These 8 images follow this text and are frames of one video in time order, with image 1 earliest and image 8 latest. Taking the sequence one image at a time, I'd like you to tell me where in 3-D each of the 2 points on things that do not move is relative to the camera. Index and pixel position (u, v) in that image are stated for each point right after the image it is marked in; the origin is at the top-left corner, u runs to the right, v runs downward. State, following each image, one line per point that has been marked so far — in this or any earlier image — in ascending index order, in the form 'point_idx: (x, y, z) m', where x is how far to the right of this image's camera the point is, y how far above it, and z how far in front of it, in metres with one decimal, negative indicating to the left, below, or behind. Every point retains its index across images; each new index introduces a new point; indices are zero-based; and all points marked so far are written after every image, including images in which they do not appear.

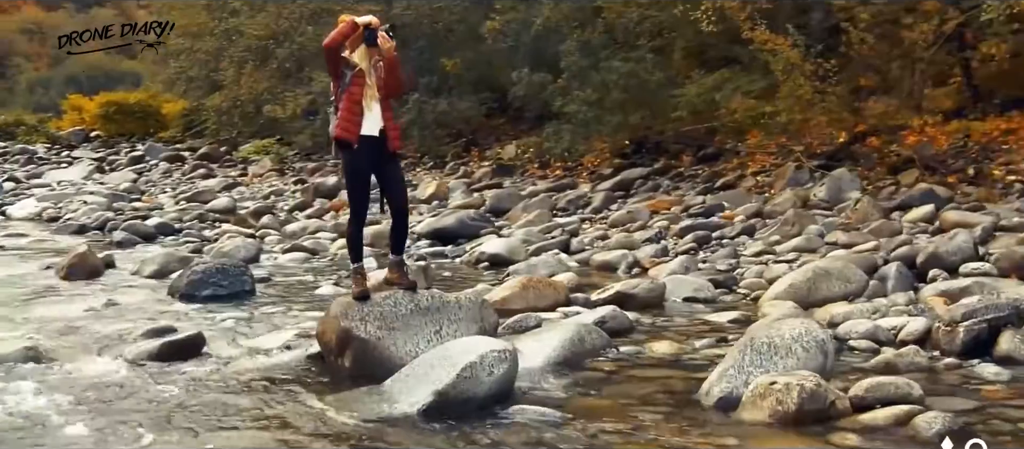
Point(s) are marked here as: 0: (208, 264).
0: (-1.3, -0.1, +5.6) m
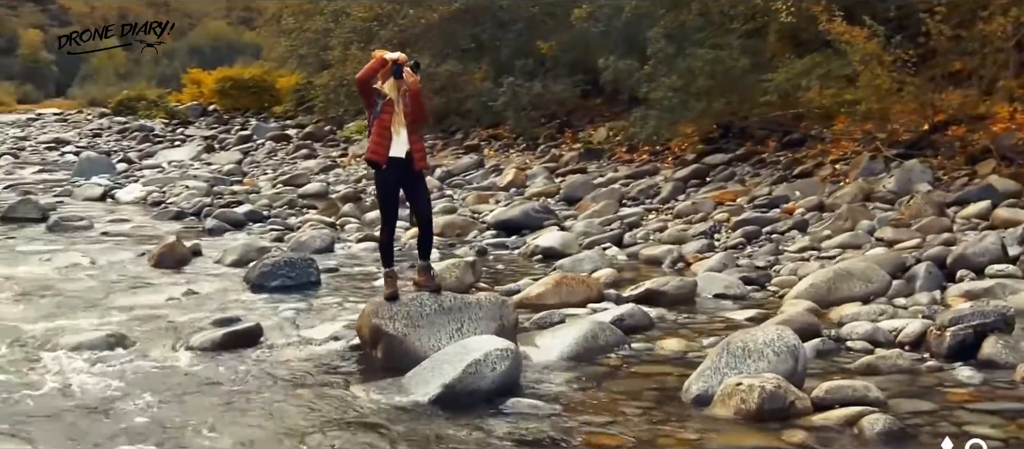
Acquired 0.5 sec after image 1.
0: (-1.1, -0.1, +6.2) m
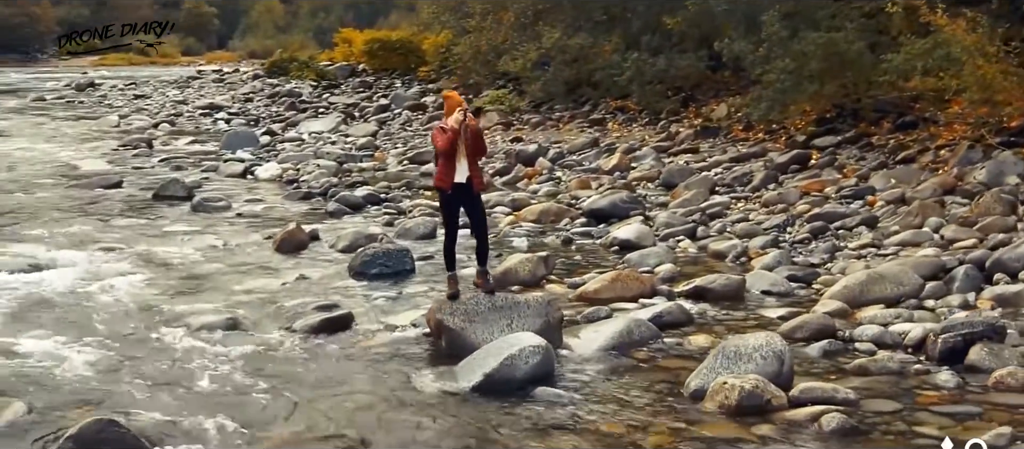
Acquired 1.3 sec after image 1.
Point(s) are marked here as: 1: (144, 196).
0: (-0.7, -0.1, +7.2) m
1: (-2.6, +0.2, +9.1) m
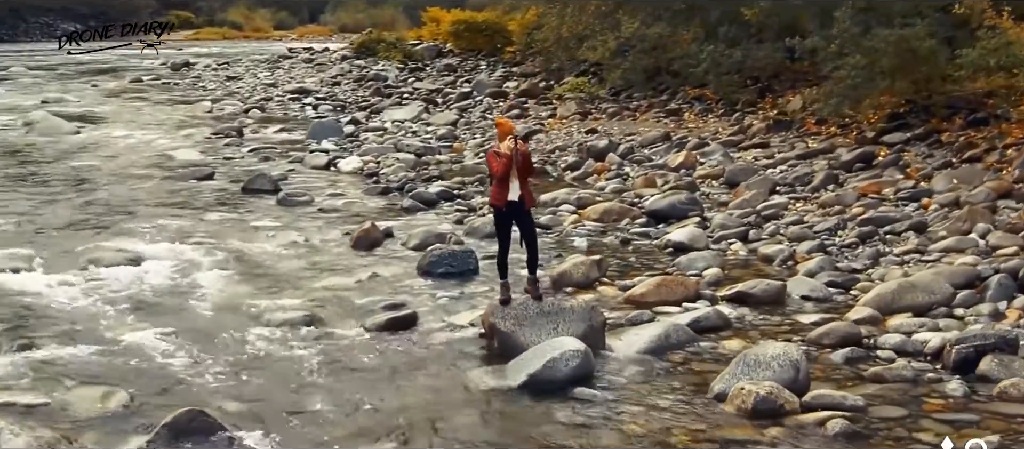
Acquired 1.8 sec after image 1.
0: (-0.4, -0.1, +7.9) m
1: (-2.1, +0.2, +9.8) m
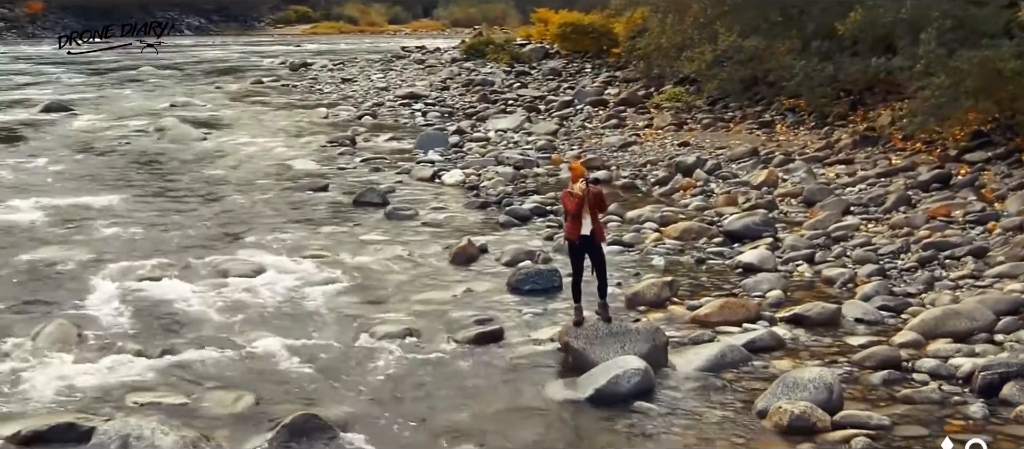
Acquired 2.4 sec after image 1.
0: (+0.1, -0.3, +8.8) m
1: (-1.4, +0.1, +10.9) m
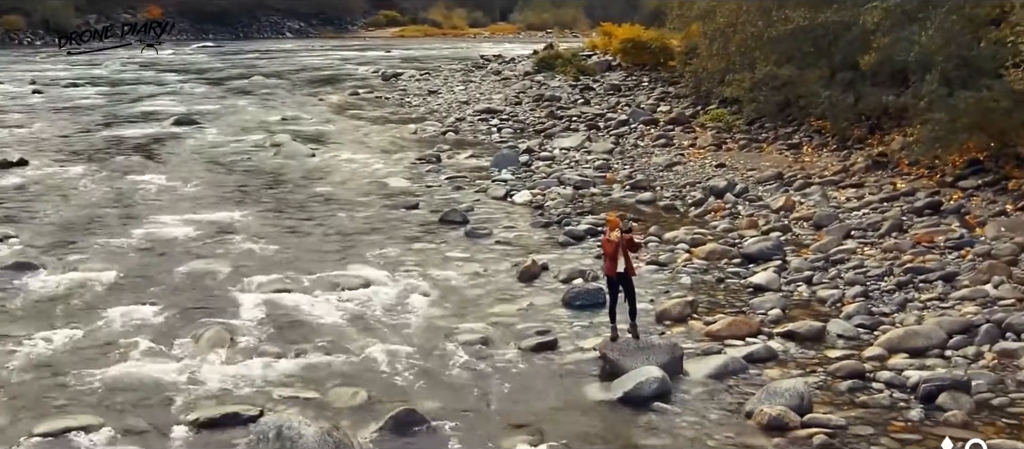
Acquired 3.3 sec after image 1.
0: (+0.6, -0.5, +10.9) m
1: (-0.8, 0.0, +13.1) m
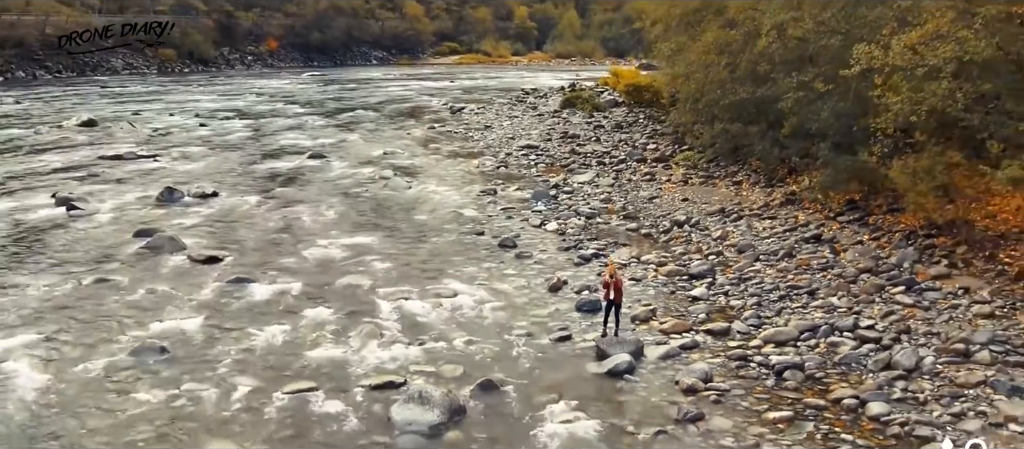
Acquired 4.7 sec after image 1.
0: (+1.1, -1.0, +17.7) m
1: (-0.3, -0.3, +19.9) m
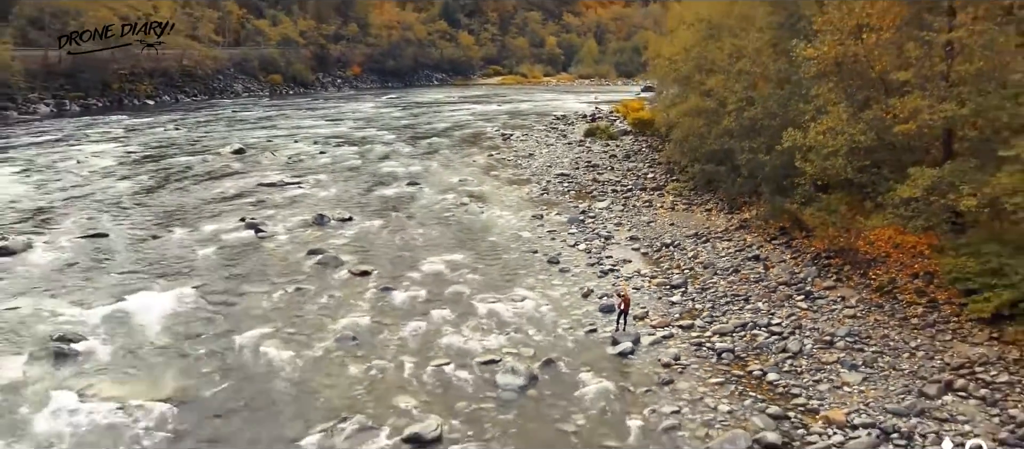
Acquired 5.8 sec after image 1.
0: (+2.1, -1.6, +28.0) m
1: (+0.7, -0.8, +30.2) m
